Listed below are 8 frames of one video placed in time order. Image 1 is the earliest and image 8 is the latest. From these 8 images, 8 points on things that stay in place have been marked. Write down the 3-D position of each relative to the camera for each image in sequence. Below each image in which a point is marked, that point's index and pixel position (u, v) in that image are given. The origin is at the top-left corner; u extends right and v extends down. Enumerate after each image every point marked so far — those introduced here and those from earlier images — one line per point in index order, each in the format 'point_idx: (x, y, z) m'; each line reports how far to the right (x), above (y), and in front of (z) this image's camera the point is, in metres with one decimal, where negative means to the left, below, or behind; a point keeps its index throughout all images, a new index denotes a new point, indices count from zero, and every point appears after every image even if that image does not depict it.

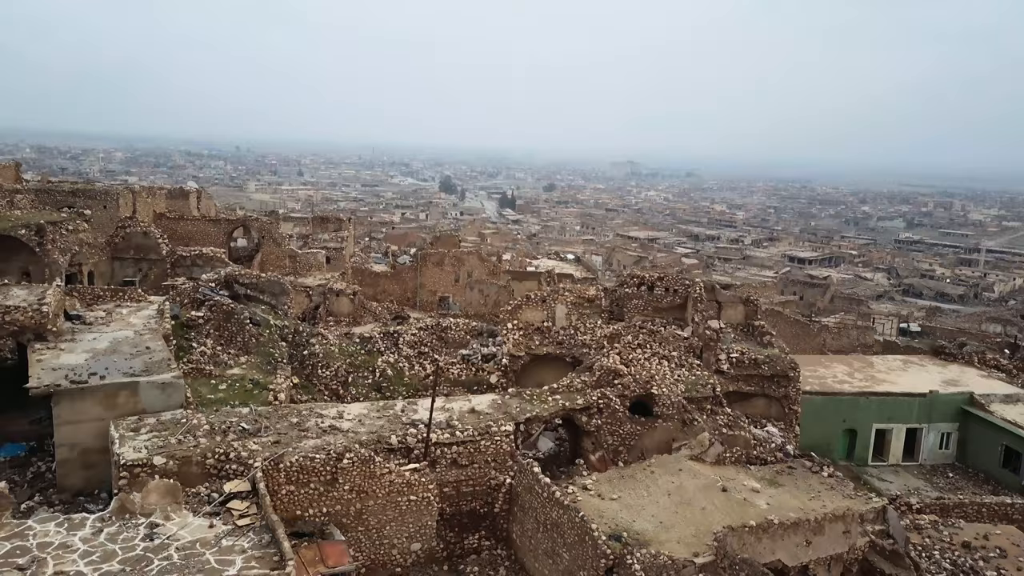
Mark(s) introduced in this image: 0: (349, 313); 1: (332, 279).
0: (-1.8, -0.3, +16.9) m
1: (-2.2, +0.1, +17.9) m
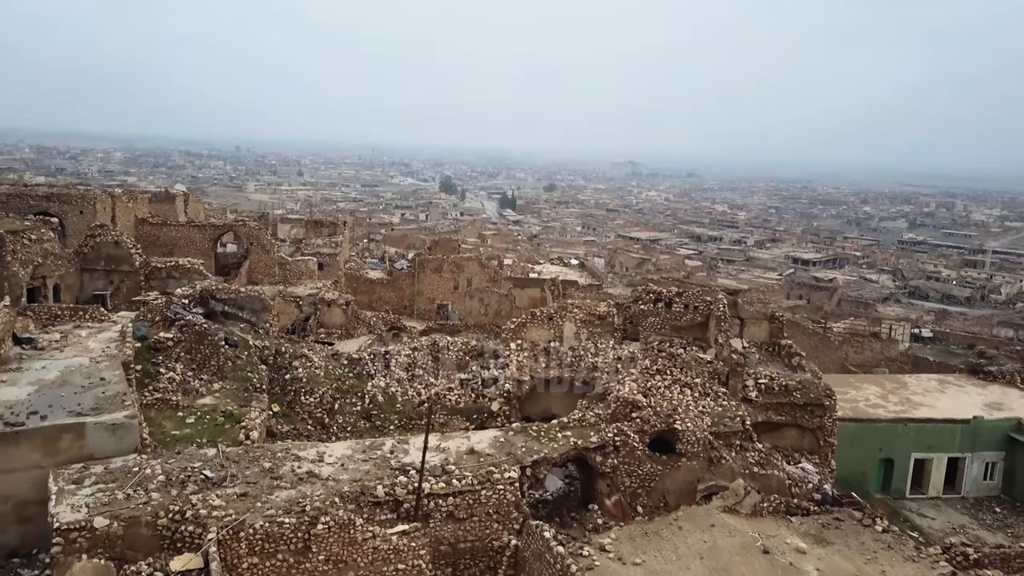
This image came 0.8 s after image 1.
0: (-1.8, -0.4, +16.0) m
1: (-2.1, 0.0, +17.0) m
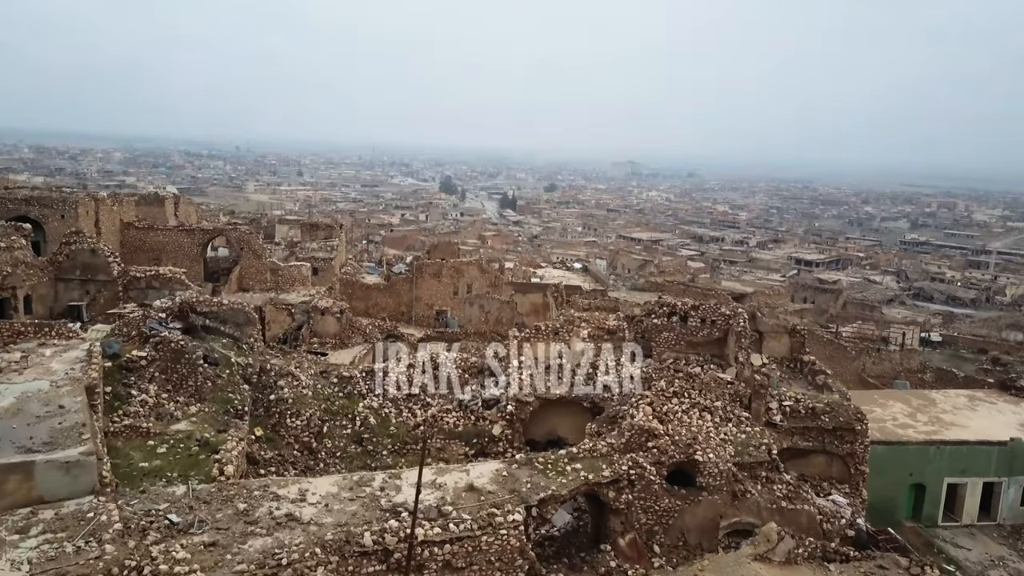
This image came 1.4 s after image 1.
0: (-1.8, -0.5, +15.3) m
1: (-2.1, -0.1, +16.3) m
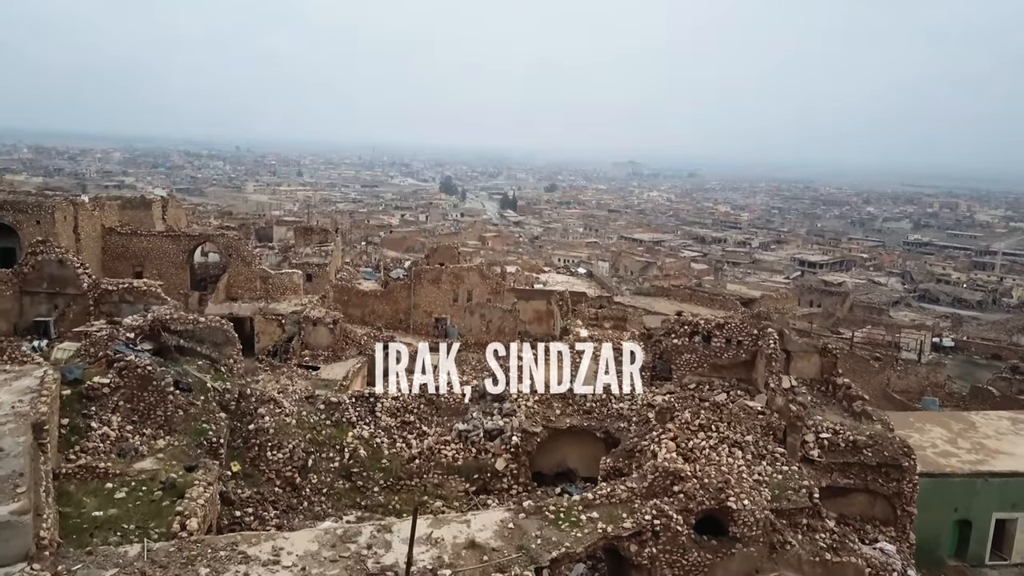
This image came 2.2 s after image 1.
0: (-1.8, -0.6, +14.5) m
1: (-2.1, -0.2, +15.4) m
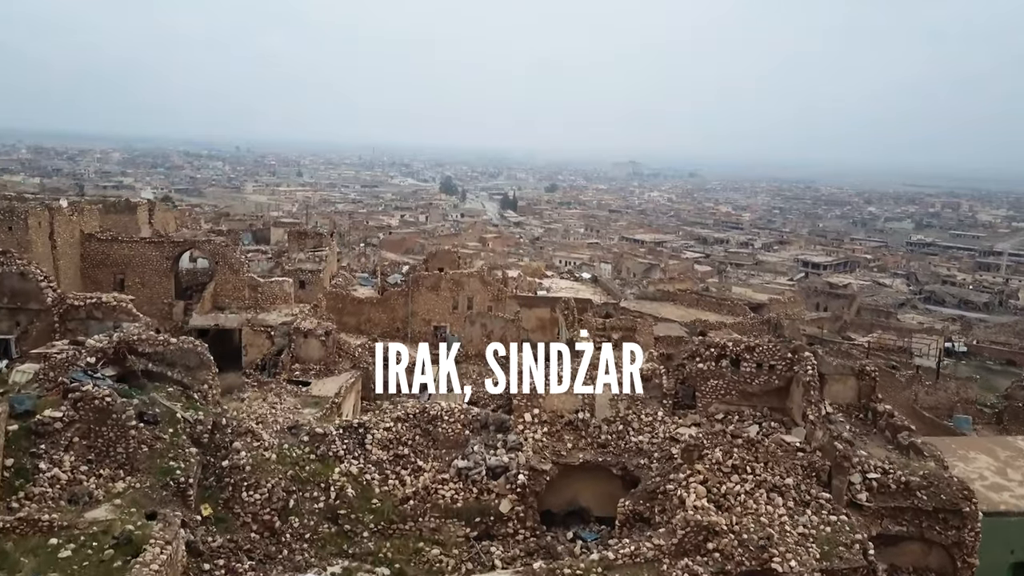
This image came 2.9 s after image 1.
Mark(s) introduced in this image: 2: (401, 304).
0: (-1.7, -0.6, +13.6) m
1: (-2.1, -0.3, +14.6) m
2: (-1.4, -0.2, +19.4) m
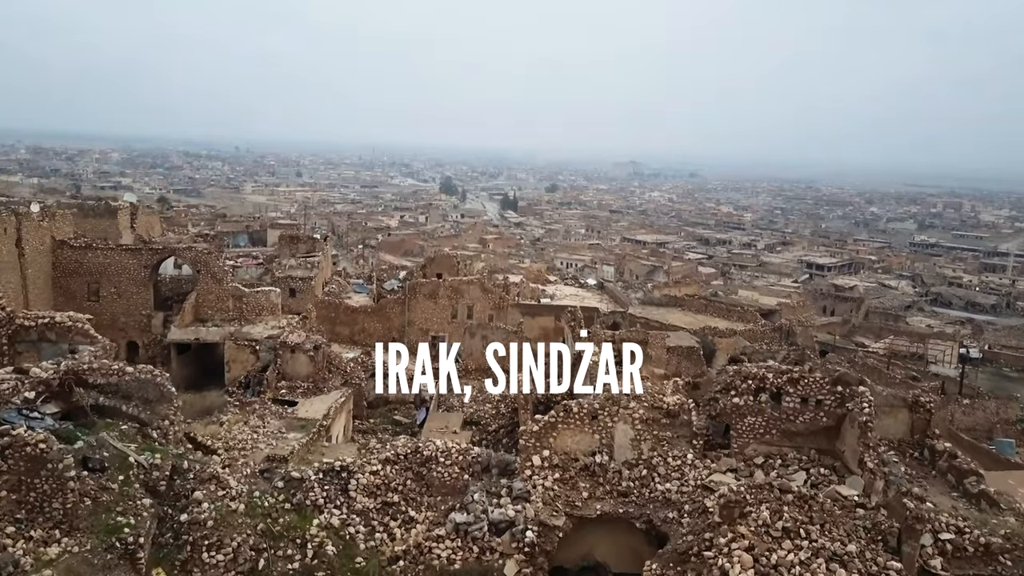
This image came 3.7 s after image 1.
0: (-1.7, -0.7, +12.6) m
1: (-2.0, -0.3, +13.6) m
2: (-1.4, -0.3, +18.4) m
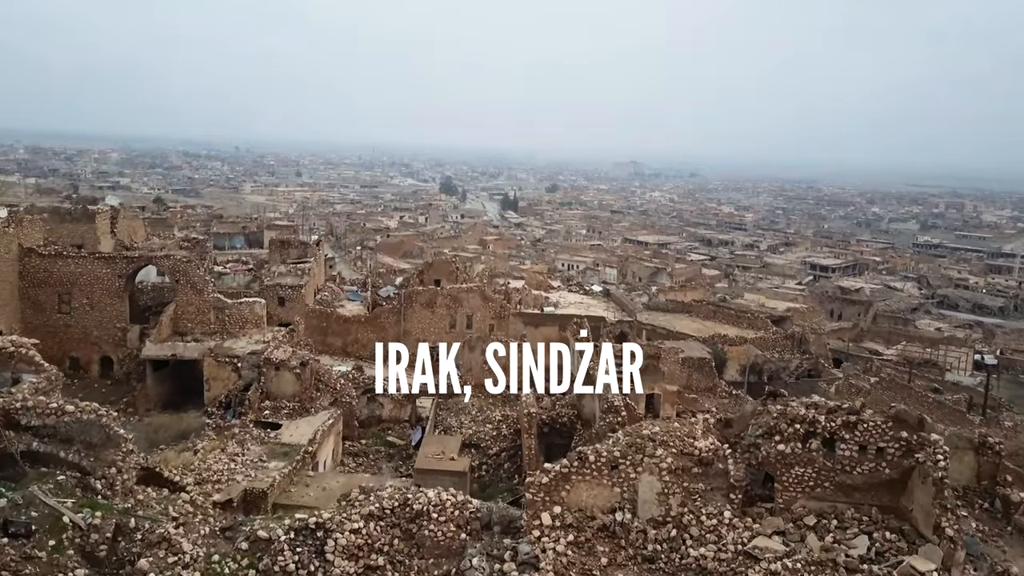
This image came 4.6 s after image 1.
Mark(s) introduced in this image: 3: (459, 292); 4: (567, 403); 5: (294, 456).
0: (-1.7, -0.8, +11.7) m
1: (-2.0, -0.4, +12.7) m
2: (-1.4, -0.4, +17.4) m
3: (-0.6, 0.0, +17.9) m
4: (+0.4, -0.9, +12.3) m
5: (-1.5, -1.1, +10.0) m
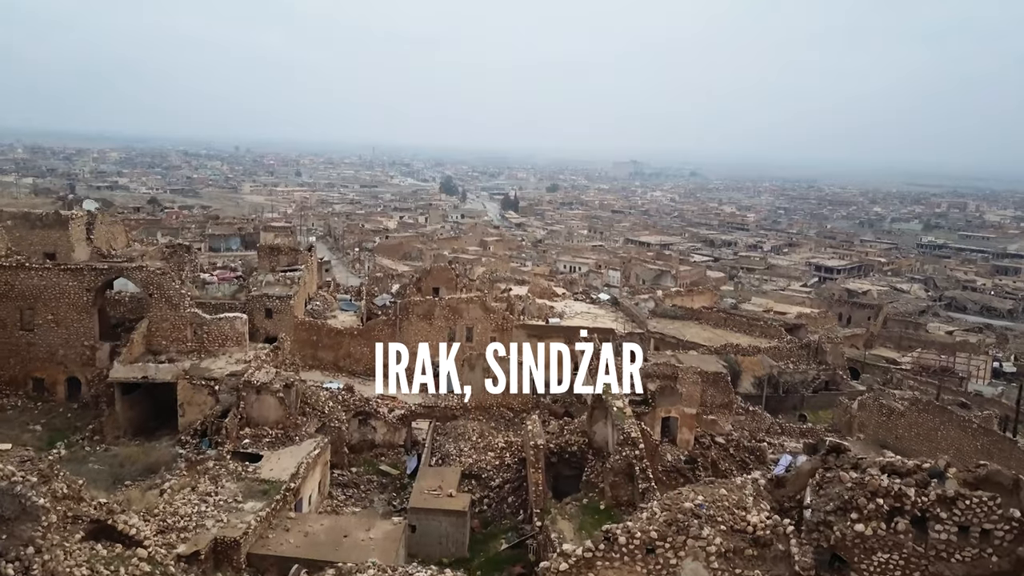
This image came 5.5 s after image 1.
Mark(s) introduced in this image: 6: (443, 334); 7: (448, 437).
0: (-1.7, -0.9, +10.6) m
1: (-2.0, -0.6, +11.6) m
2: (-1.3, -0.5, +16.4) m
3: (-0.6, -0.1, +16.9) m
4: (+0.5, -1.1, +11.2) m
5: (-1.4, -1.2, +9.0) m
6: (-0.7, -0.5, +16.9) m
7: (-0.5, -1.2, +12.1) m
